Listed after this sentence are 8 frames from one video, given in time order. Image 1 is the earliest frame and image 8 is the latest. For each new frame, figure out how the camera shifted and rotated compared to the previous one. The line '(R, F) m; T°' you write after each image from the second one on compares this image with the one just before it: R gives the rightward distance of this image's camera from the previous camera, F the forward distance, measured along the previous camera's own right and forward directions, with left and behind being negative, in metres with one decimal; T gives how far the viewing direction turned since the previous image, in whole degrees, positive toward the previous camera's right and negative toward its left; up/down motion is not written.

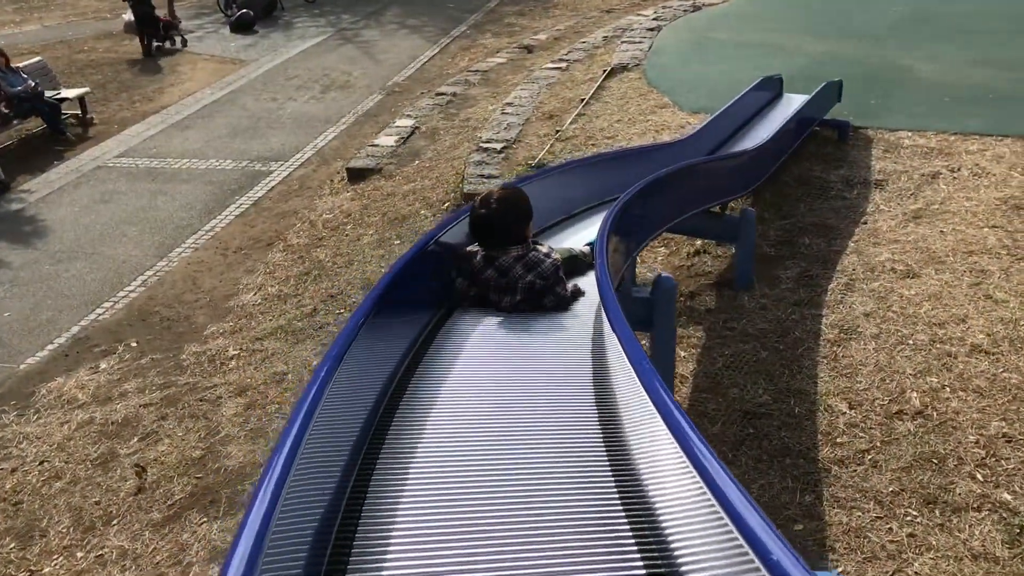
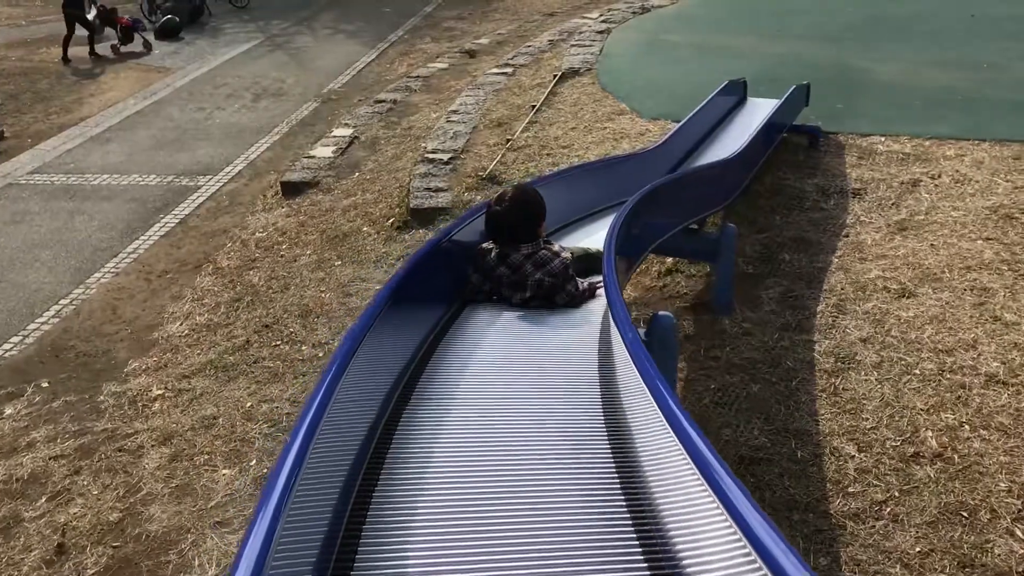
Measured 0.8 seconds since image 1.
(-0.1, +0.5) m; +3°
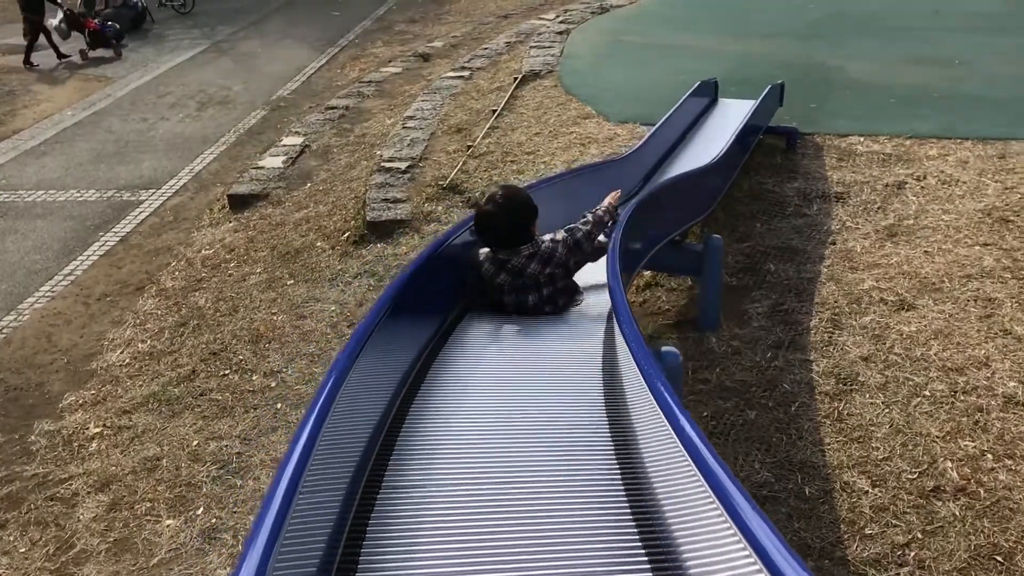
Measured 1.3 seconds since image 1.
(0.0, +0.3) m; +2°
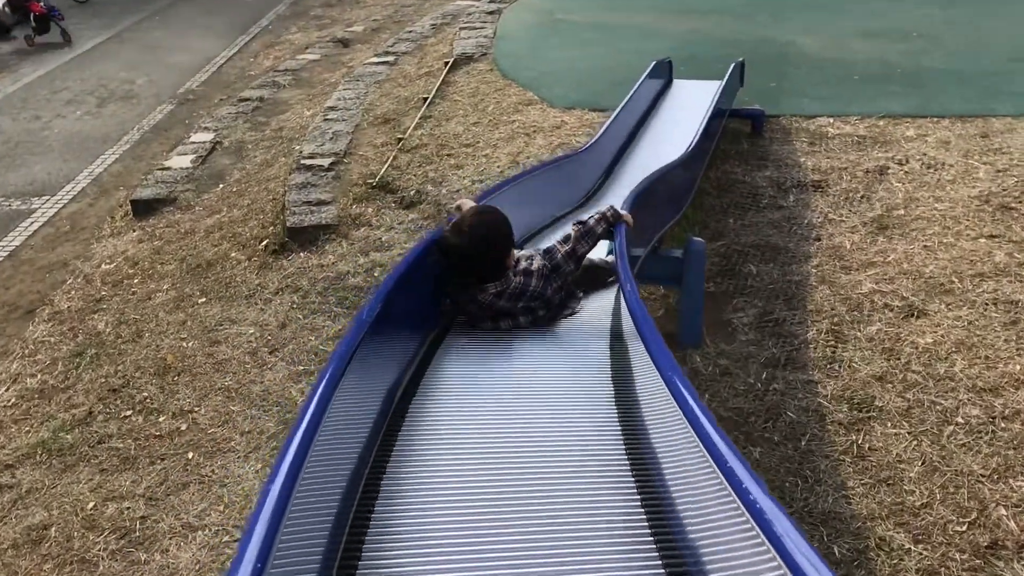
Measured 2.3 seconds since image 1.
(-0.1, +0.6) m; +4°
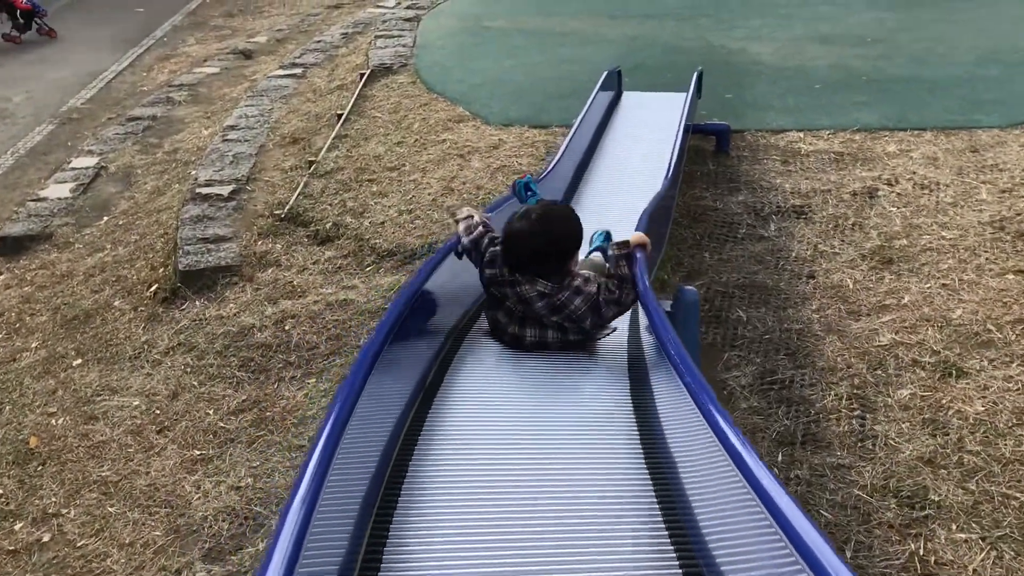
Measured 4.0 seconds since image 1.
(-0.1, +0.7) m; +5°
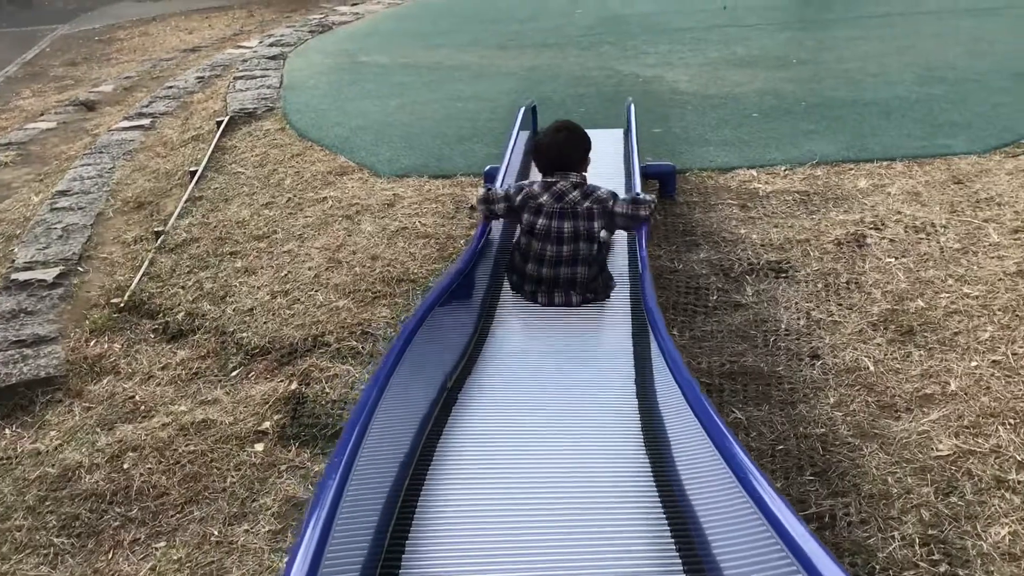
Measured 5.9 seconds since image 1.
(-0.1, +0.8) m; +7°
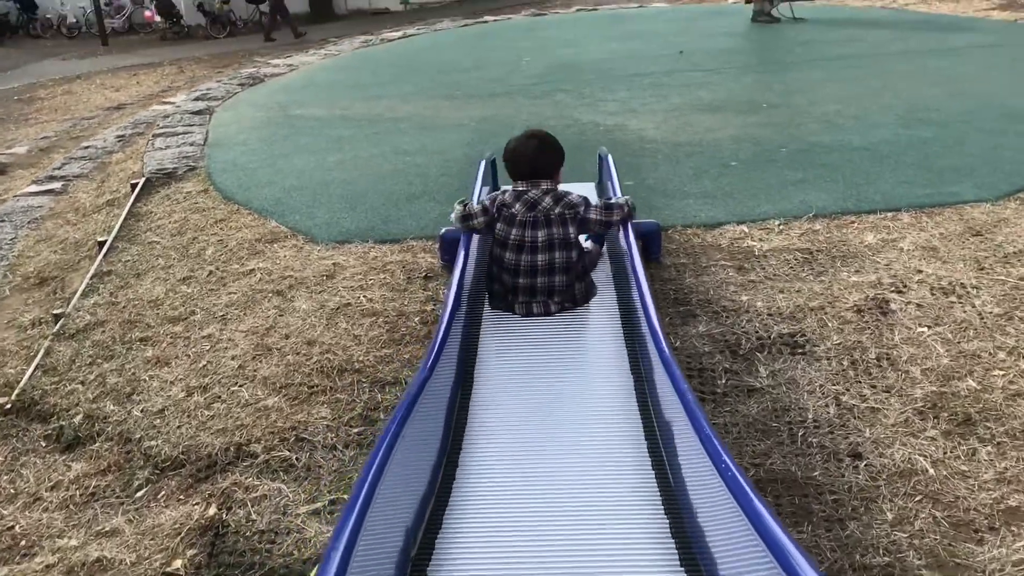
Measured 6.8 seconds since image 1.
(0.0, +0.5) m; +3°
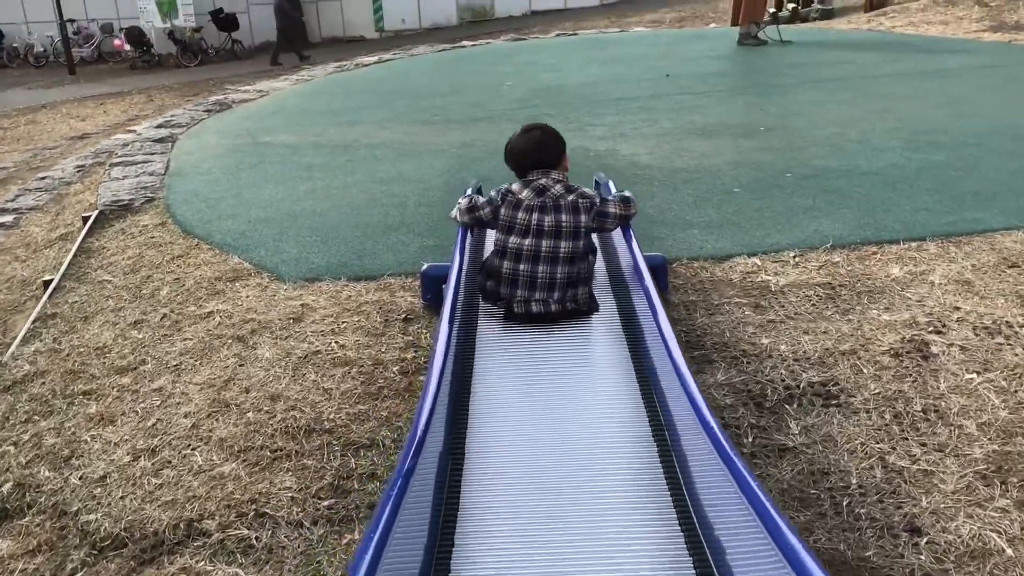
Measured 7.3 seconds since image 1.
(0.0, +0.3) m; +1°
